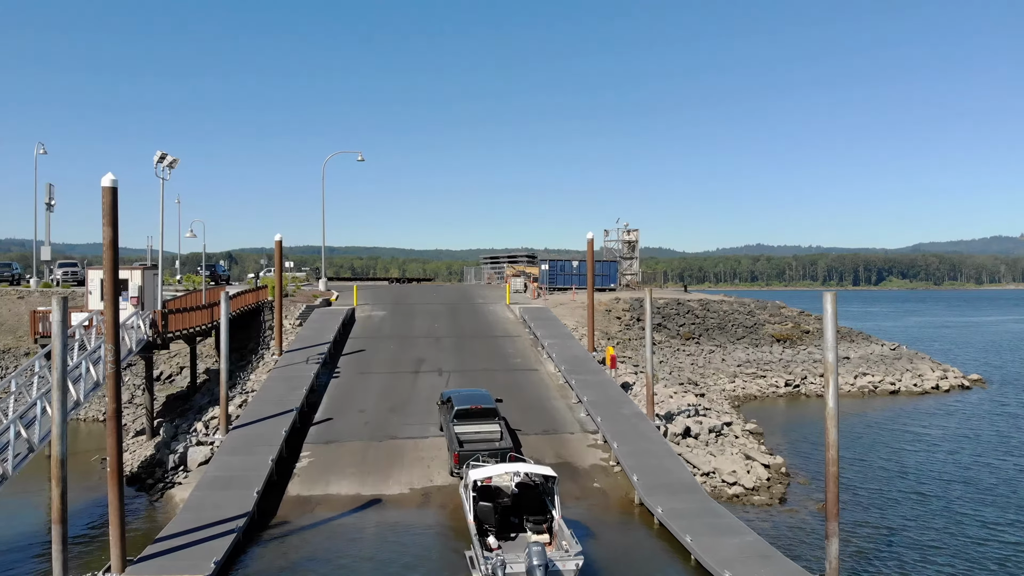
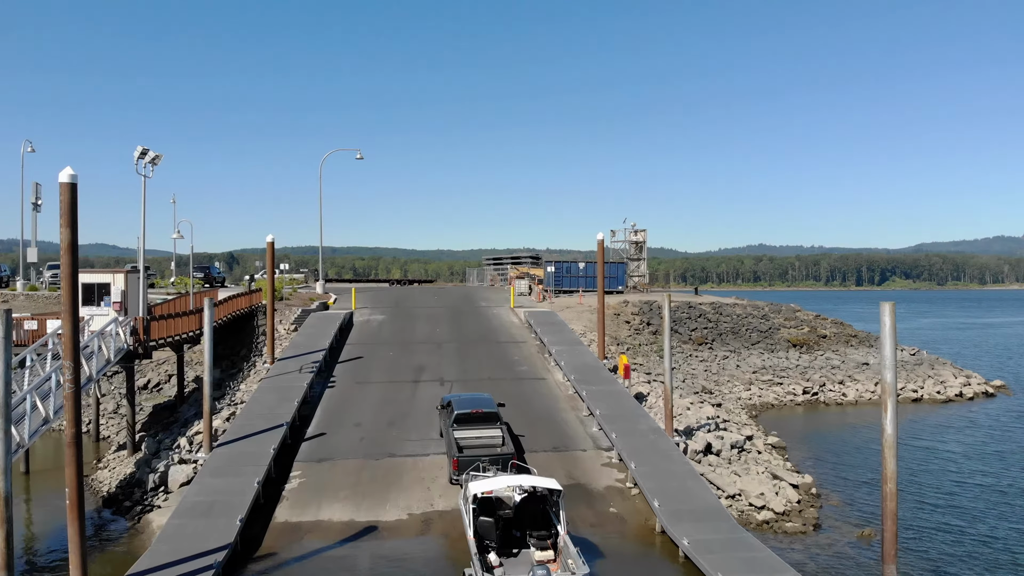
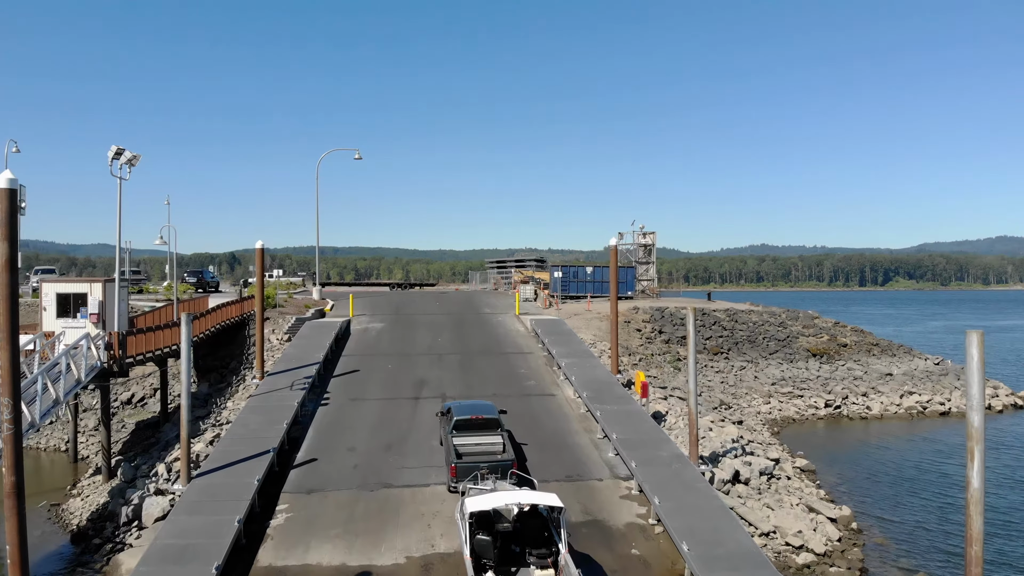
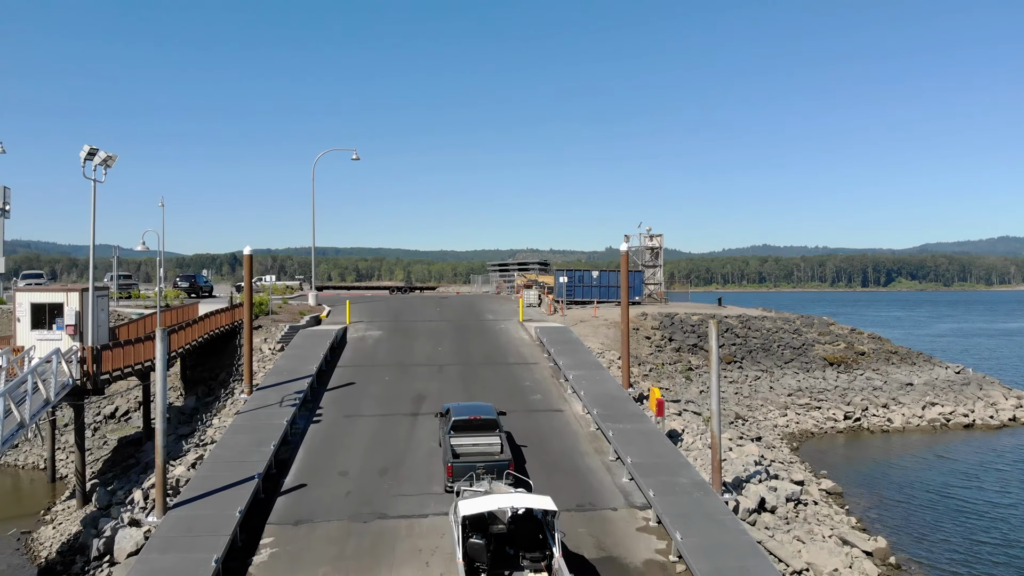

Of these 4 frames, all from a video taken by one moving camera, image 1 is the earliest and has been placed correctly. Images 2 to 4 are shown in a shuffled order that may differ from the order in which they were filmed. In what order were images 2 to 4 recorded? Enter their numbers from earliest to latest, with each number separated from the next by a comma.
2, 3, 4
